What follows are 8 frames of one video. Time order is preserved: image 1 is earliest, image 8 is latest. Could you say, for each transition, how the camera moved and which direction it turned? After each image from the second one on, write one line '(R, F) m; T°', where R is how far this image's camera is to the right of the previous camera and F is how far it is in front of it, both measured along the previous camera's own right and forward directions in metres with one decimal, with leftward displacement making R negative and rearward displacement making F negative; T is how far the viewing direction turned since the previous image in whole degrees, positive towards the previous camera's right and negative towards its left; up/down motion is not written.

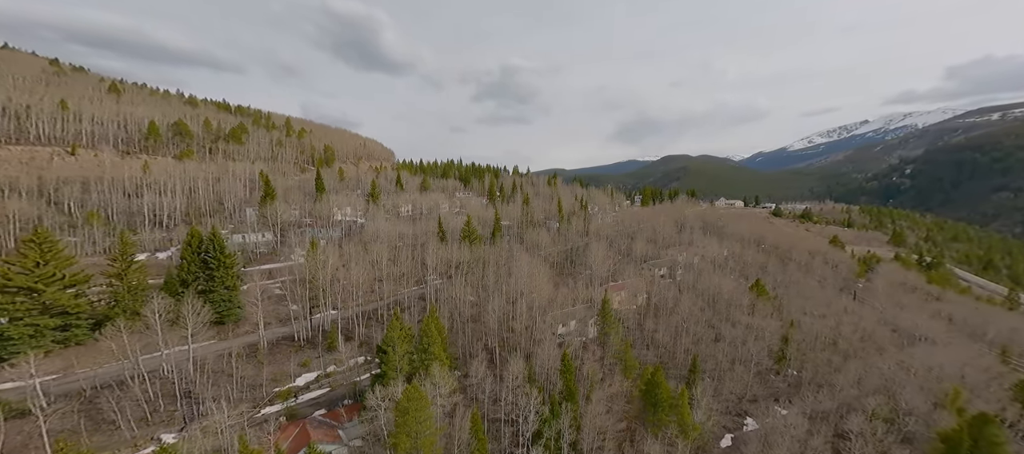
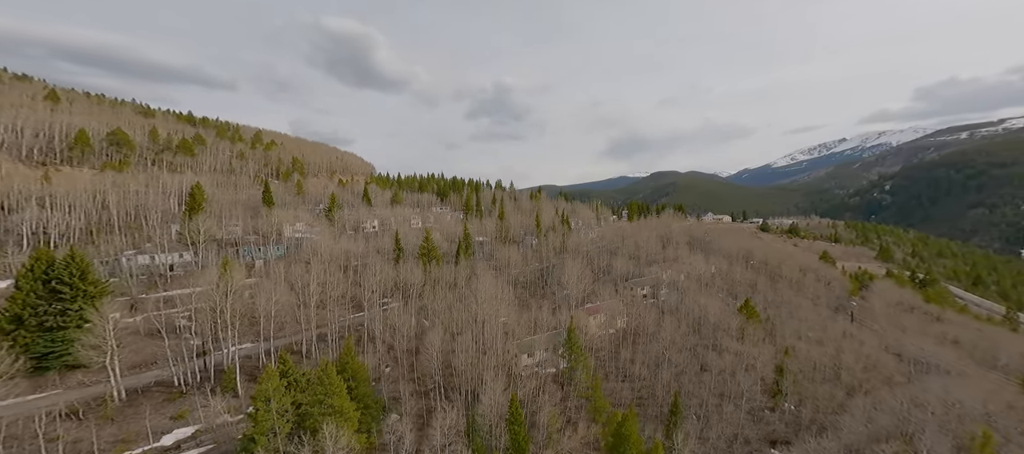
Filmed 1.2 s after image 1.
(+2.9, +4.5) m; +1°
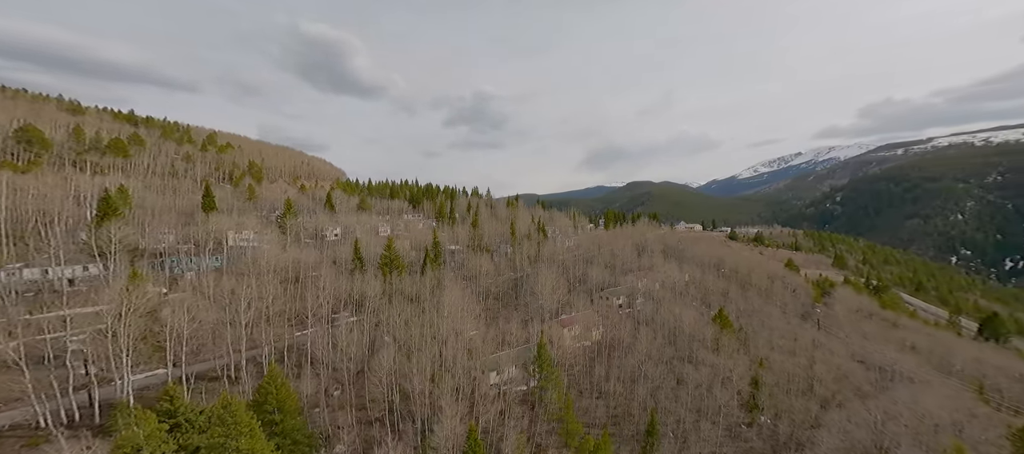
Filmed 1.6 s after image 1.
(+0.6, +1.9) m; +3°
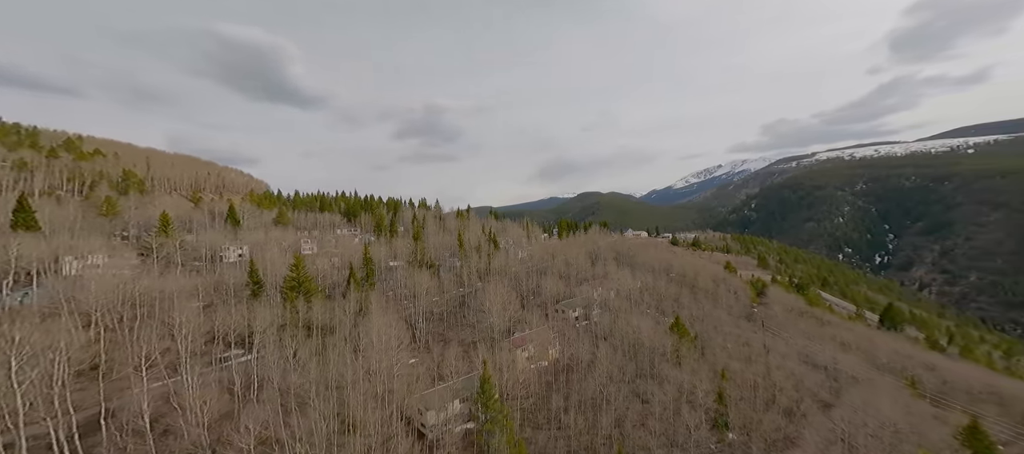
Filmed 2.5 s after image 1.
(+0.9, +4.4) m; +7°
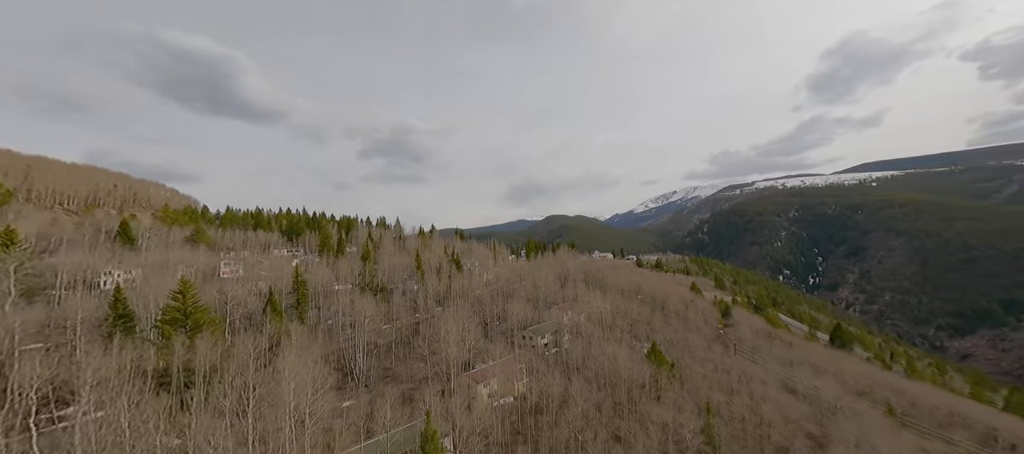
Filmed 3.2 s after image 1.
(+0.5, +4.9) m; +5°
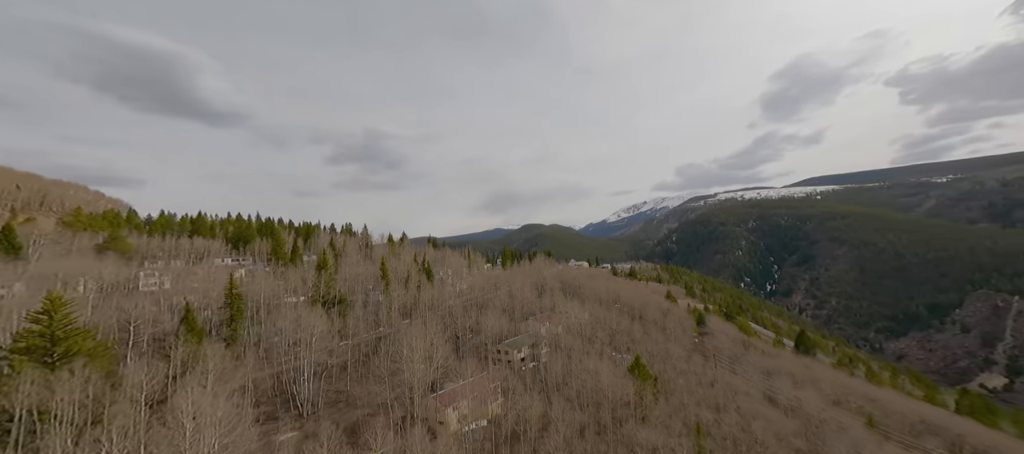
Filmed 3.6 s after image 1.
(+0.1, +3.7) m; +4°
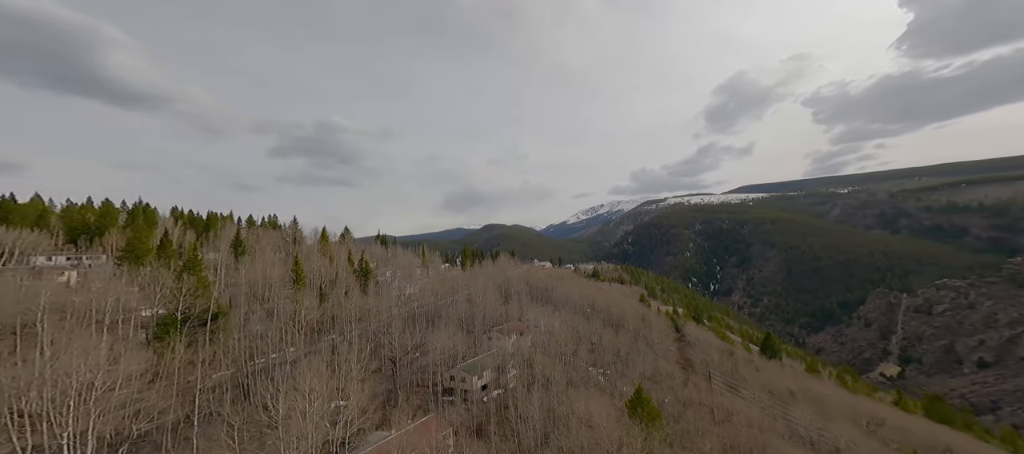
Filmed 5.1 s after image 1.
(+0.2, +13.1) m; +6°
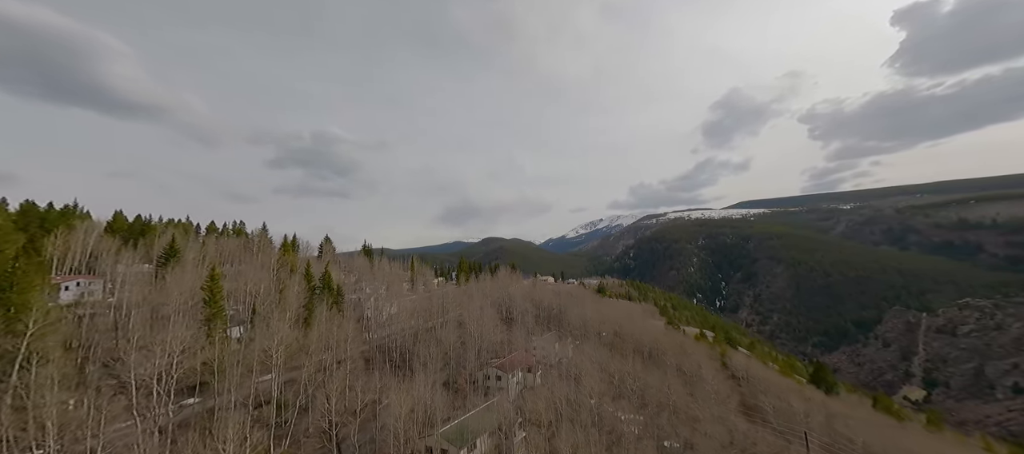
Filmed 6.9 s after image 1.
(-0.1, +14.5) m; -1°
